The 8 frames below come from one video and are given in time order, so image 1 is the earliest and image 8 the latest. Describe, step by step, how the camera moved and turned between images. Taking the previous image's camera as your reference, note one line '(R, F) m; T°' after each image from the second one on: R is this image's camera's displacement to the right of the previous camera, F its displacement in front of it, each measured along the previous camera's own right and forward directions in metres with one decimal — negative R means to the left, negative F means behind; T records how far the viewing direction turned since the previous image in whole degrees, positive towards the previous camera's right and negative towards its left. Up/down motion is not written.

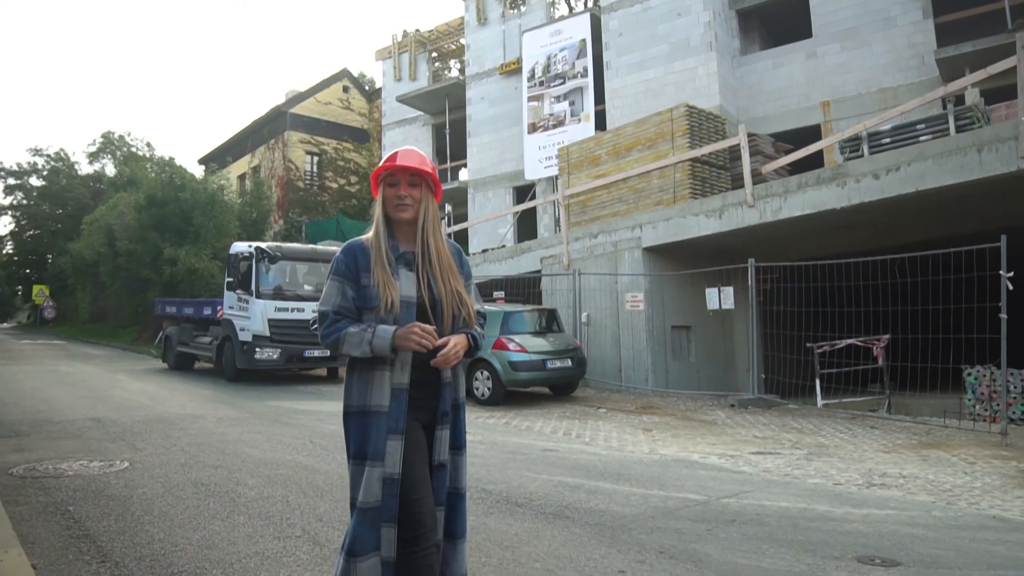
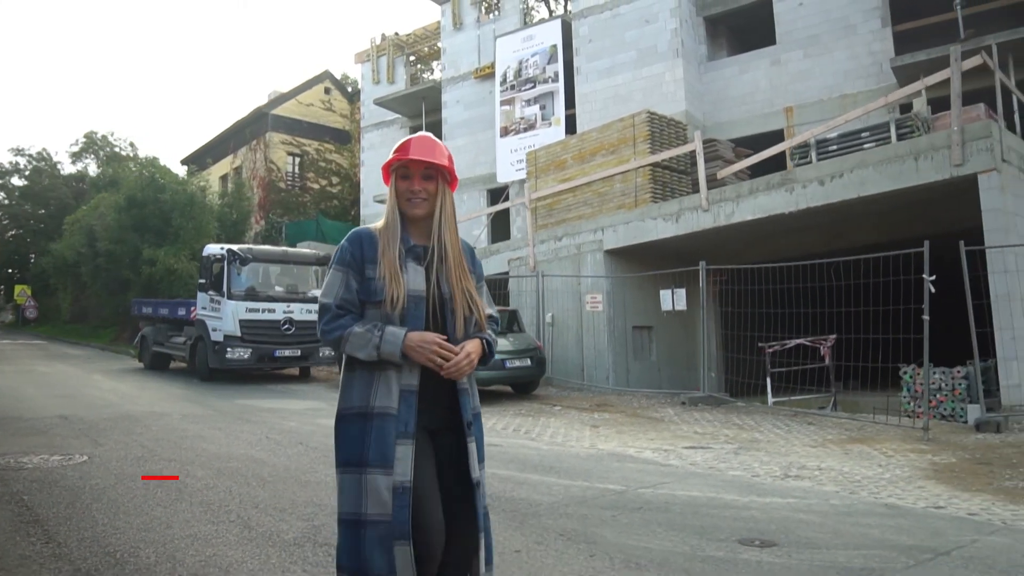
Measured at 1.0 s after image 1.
(+0.5, -0.4) m; +1°
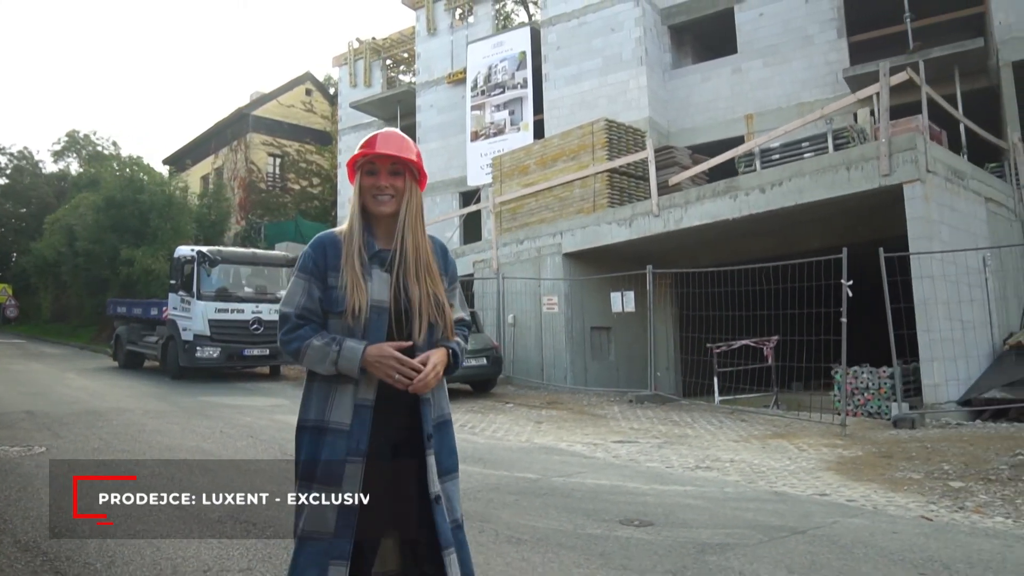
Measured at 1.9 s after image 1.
(+0.5, -0.5) m; +1°
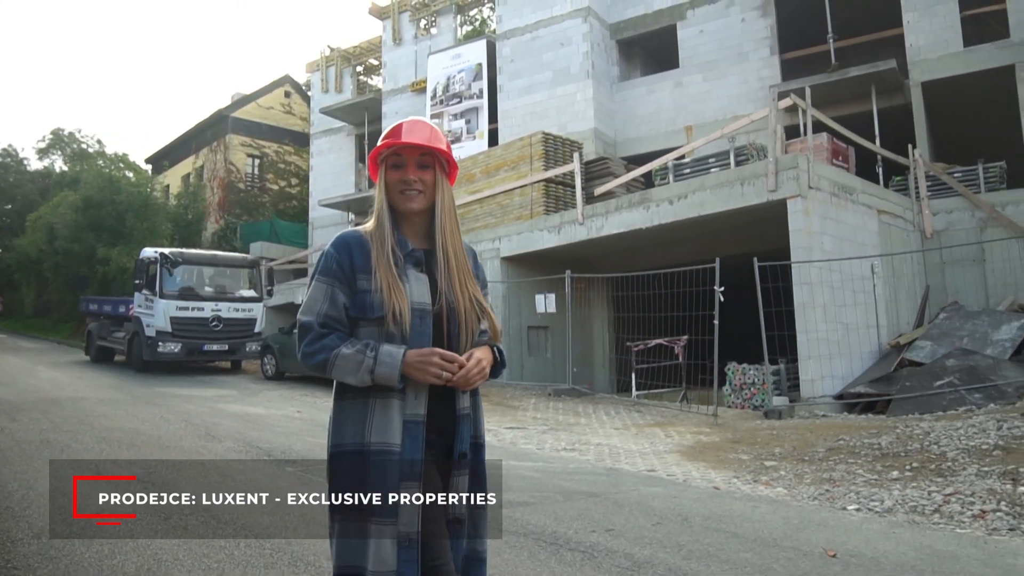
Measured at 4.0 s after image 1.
(+1.1, -1.1) m; 0°
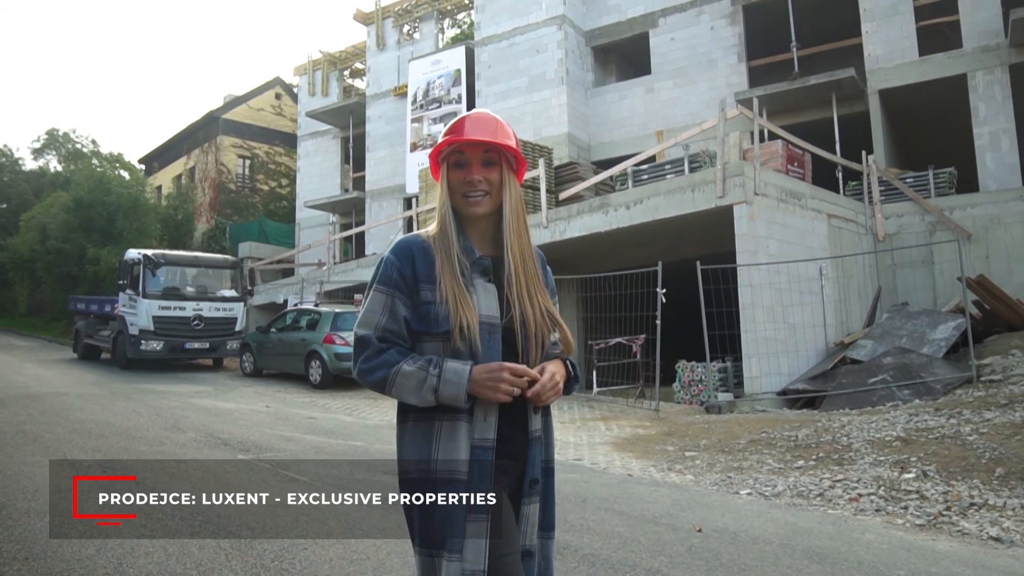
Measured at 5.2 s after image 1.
(+0.6, -0.6) m; 0°
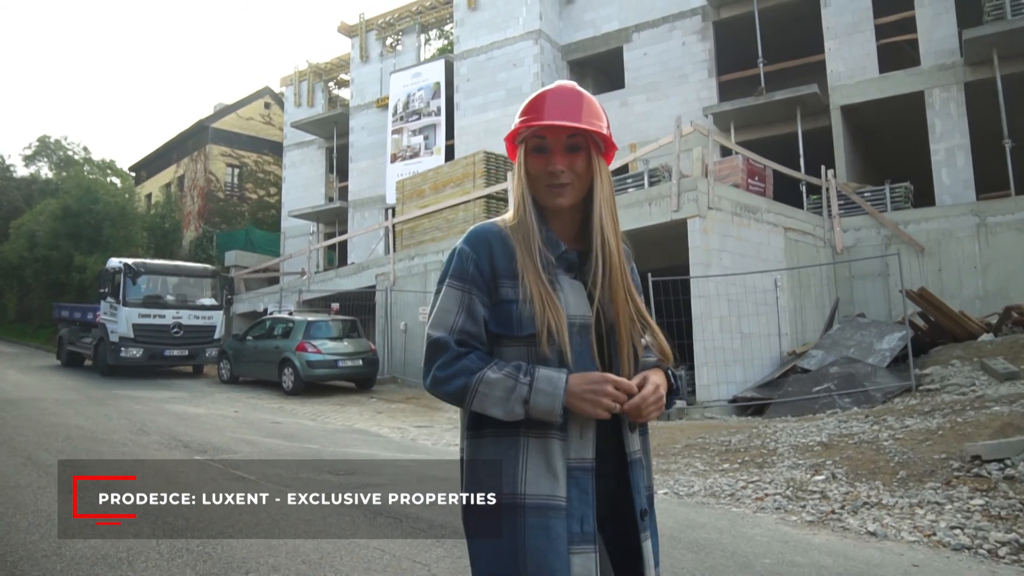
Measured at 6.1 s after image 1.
(+0.6, -0.4) m; 0°
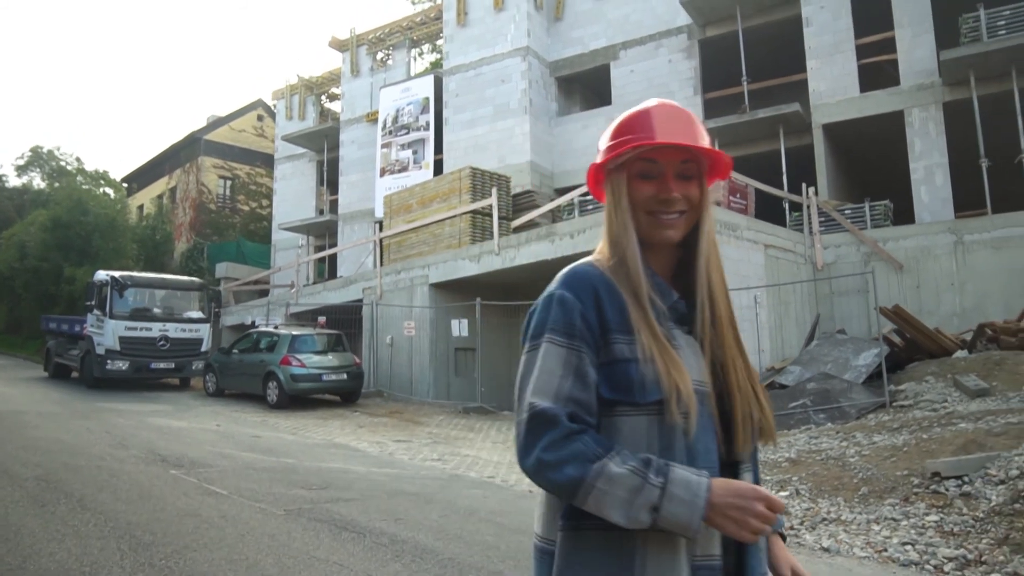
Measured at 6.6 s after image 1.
(+0.2, -0.1) m; 0°
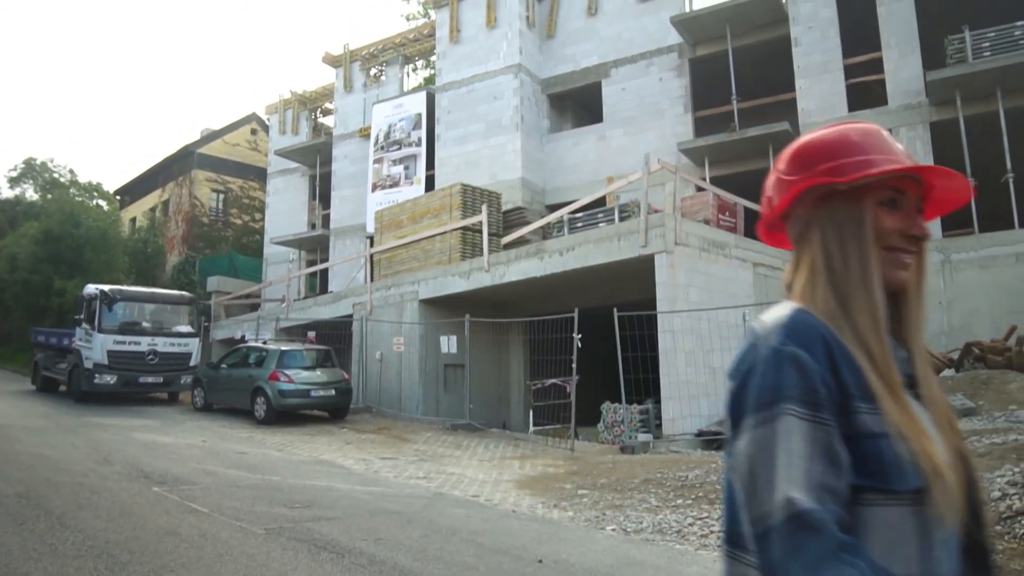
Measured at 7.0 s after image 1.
(+0.1, 0.0) m; 0°
